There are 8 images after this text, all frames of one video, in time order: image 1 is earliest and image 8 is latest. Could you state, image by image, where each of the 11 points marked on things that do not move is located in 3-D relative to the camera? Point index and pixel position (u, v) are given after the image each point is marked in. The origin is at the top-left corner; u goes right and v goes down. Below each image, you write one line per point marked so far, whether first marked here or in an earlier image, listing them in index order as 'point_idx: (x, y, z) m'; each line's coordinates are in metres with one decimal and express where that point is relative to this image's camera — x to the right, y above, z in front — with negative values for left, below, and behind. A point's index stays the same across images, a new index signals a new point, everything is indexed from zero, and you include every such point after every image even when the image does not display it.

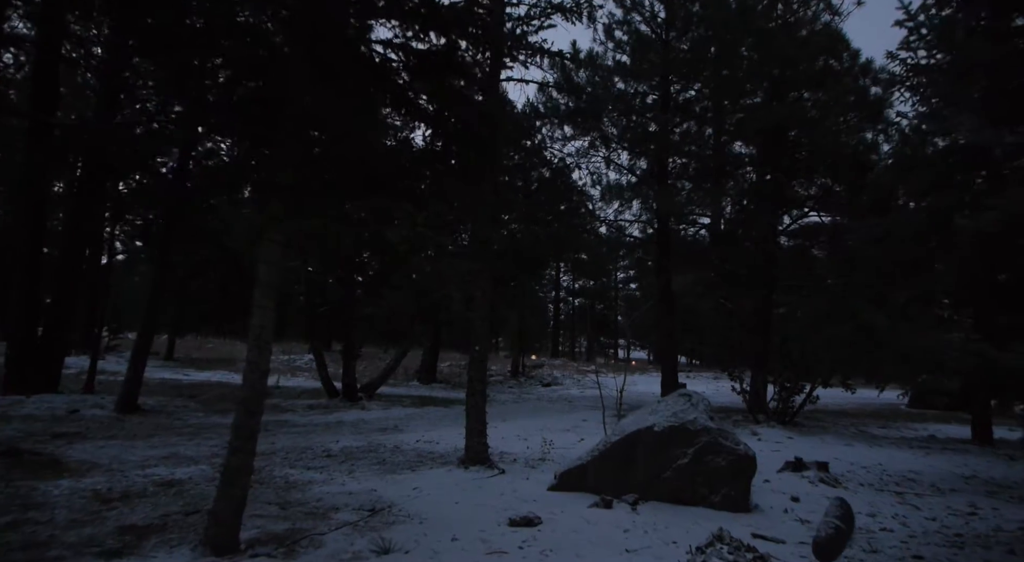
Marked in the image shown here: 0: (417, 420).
0: (-1.9, -2.8, +12.6) m
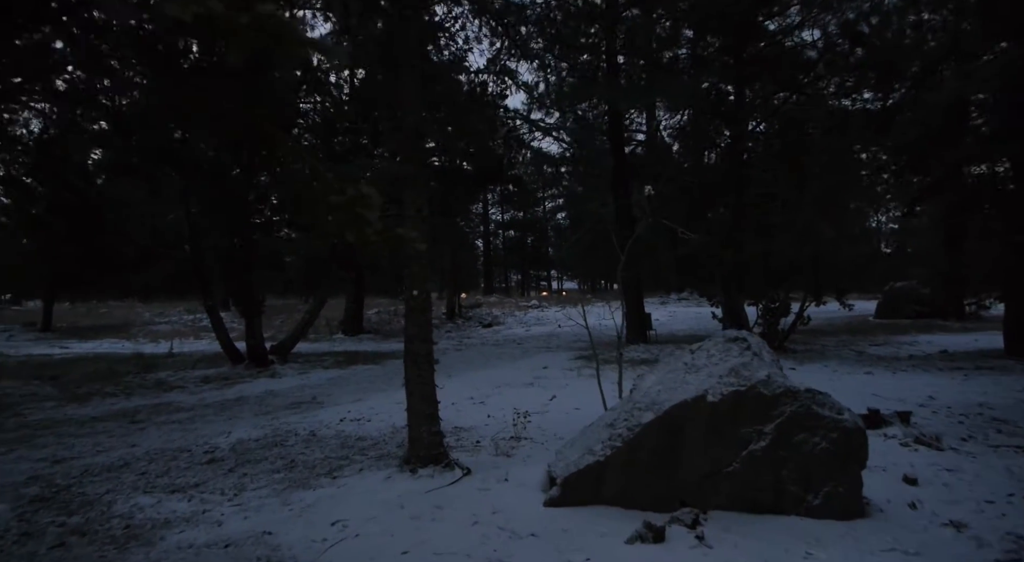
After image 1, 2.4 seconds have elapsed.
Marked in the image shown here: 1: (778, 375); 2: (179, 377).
0: (-2.7, -1.7, +10.1) m
1: (+1.7, -0.6, +4.0) m
2: (-5.8, -1.7, +10.9) m
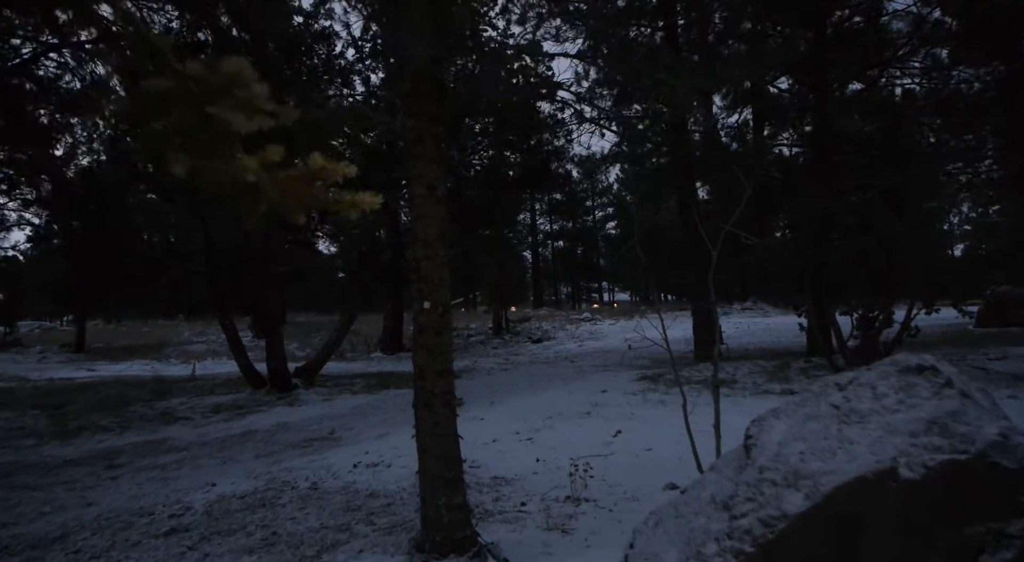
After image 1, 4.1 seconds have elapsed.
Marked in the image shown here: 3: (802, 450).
0: (-2.0, -1.9, +8.8) m
1: (+1.9, -0.6, +2.4) m
2: (-5.0, -1.9, +9.9) m
3: (+1.2, -0.7, +2.6) m
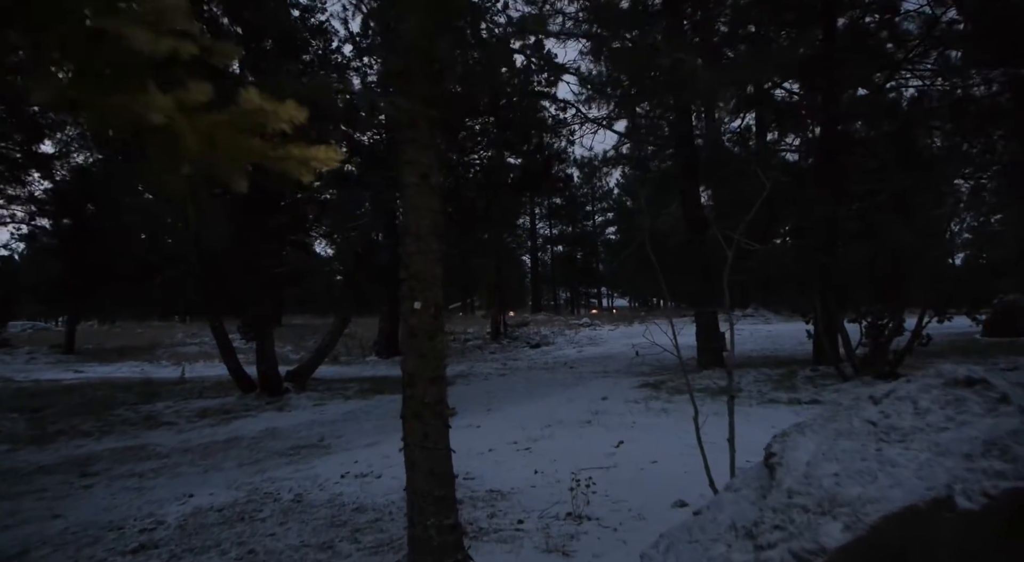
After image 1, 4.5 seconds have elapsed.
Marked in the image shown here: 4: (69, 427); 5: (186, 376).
0: (-2.0, -1.9, +8.5) m
1: (+1.9, -0.6, +2.1) m
2: (-5.0, -1.9, +9.5) m
3: (+1.2, -0.7, +2.3) m
4: (-5.7, -1.9, +8.2) m
5: (-7.2, -2.1, +13.9) m
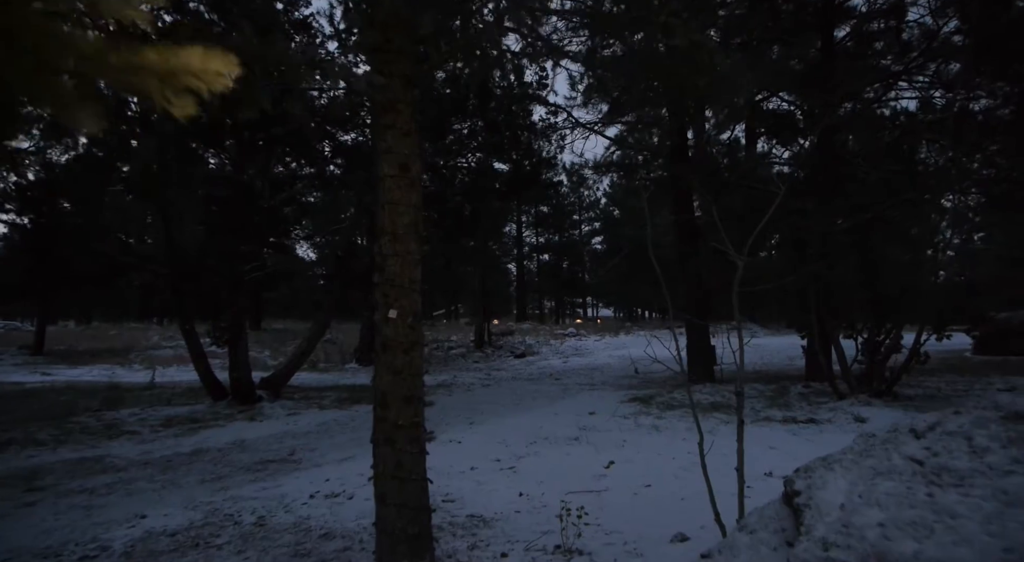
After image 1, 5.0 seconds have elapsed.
0: (-2.2, -2.0, +8.0) m
1: (+1.8, -0.6, +1.7) m
2: (-5.3, -2.0, +9.0) m
3: (+1.2, -0.7, +2.0) m
4: (-5.9, -1.9, +7.6) m
5: (-7.5, -2.1, +13.3) m
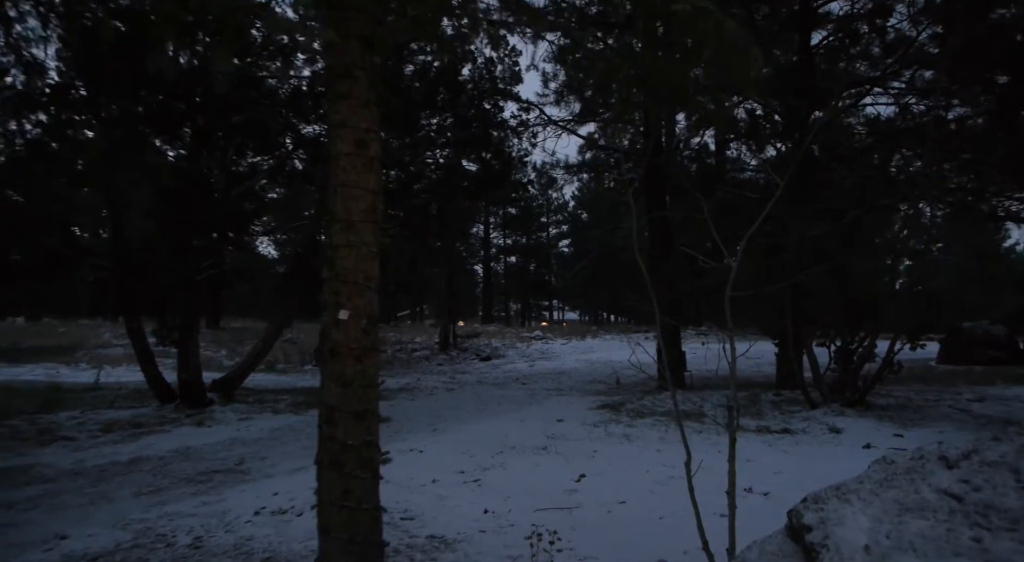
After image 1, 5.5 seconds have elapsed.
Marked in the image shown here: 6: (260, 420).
0: (-2.7, -2.0, +7.5) m
1: (+1.8, -0.6, +1.5) m
2: (-5.7, -1.9, +8.3) m
3: (+1.1, -0.8, +1.6) m
4: (-6.3, -1.8, +6.9) m
5: (-8.2, -2.0, +12.5) m
6: (-3.8, -2.0, +9.5) m
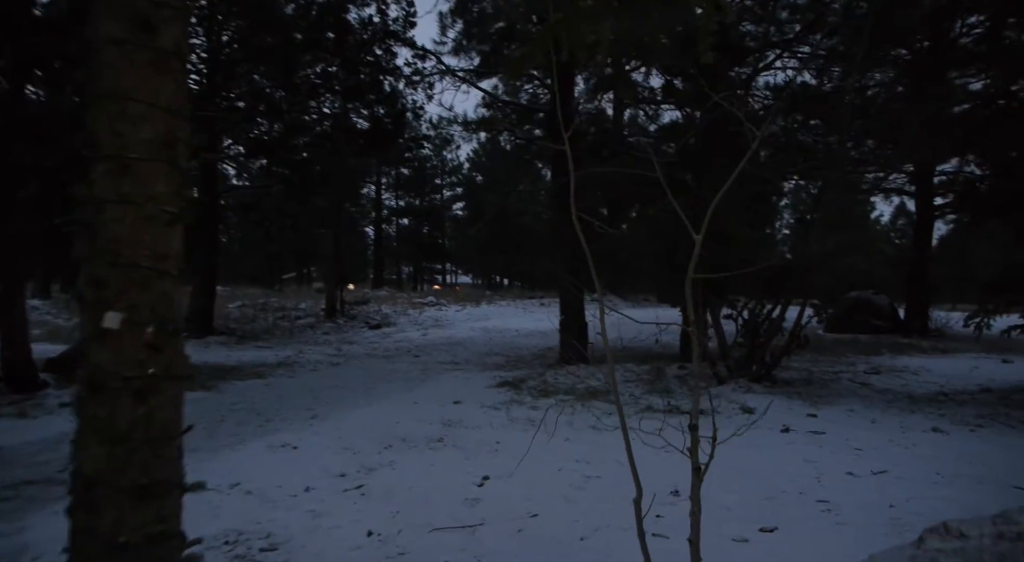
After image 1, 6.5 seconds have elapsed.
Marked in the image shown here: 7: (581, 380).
0: (-3.8, -1.6, +6.2) m
1: (+1.6, -0.7, +0.9) m
2: (-6.9, -1.5, +6.5) m
3: (+0.9, -0.8, +1.0) m
4: (-7.3, -1.4, +5.0) m
5: (-10.1, -1.3, +10.2) m
6: (-5.2, -1.6, +8.0) m
7: (+1.0, -1.4, +8.9) m
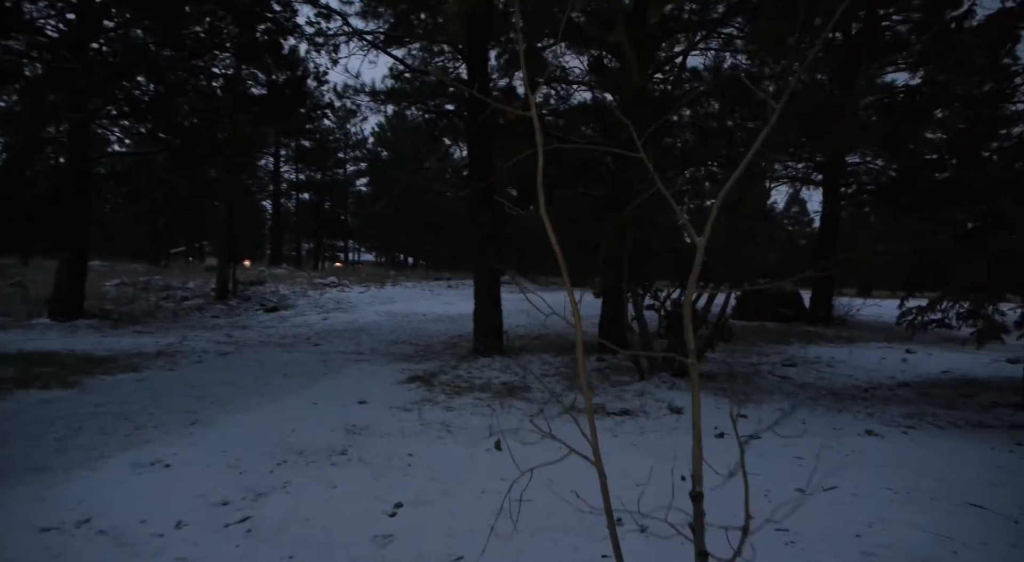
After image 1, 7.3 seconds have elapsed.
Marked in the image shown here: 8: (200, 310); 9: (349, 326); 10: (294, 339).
0: (-4.5, -1.5, +5.0) m
1: (+1.7, -0.8, +0.5) m
2: (-7.6, -1.3, +4.8) m
3: (+0.9, -0.9, +0.5) m
4: (-7.8, -1.3, +3.2) m
5: (-11.3, -1.0, +8.0) m
6: (-6.2, -1.4, +6.5) m
7: (-0.2, -1.2, +8.3) m
8: (-9.3, -0.9, +18.7) m
9: (-3.9, -1.1, +14.9) m
10: (-4.5, -1.2, +13.0) m
